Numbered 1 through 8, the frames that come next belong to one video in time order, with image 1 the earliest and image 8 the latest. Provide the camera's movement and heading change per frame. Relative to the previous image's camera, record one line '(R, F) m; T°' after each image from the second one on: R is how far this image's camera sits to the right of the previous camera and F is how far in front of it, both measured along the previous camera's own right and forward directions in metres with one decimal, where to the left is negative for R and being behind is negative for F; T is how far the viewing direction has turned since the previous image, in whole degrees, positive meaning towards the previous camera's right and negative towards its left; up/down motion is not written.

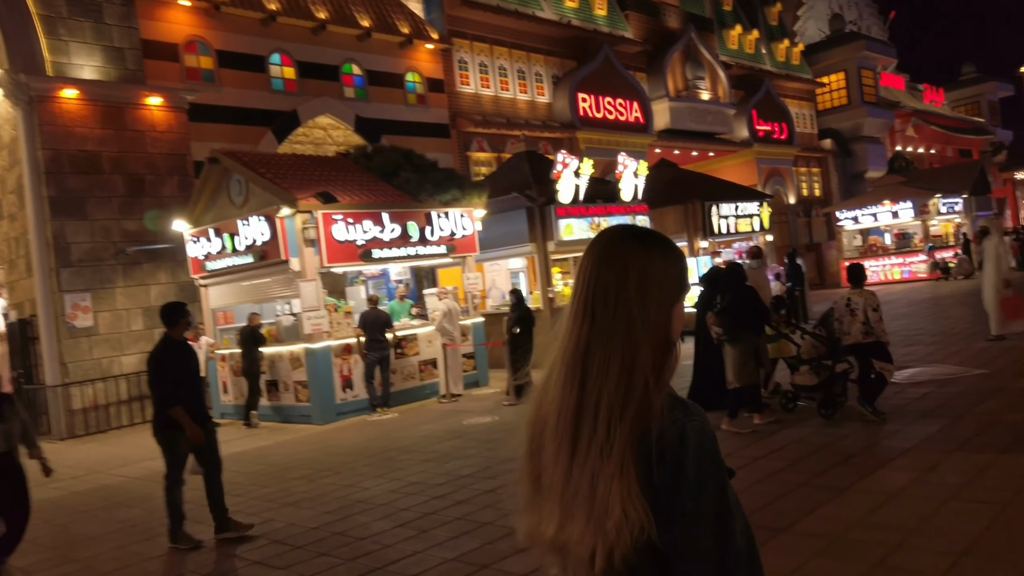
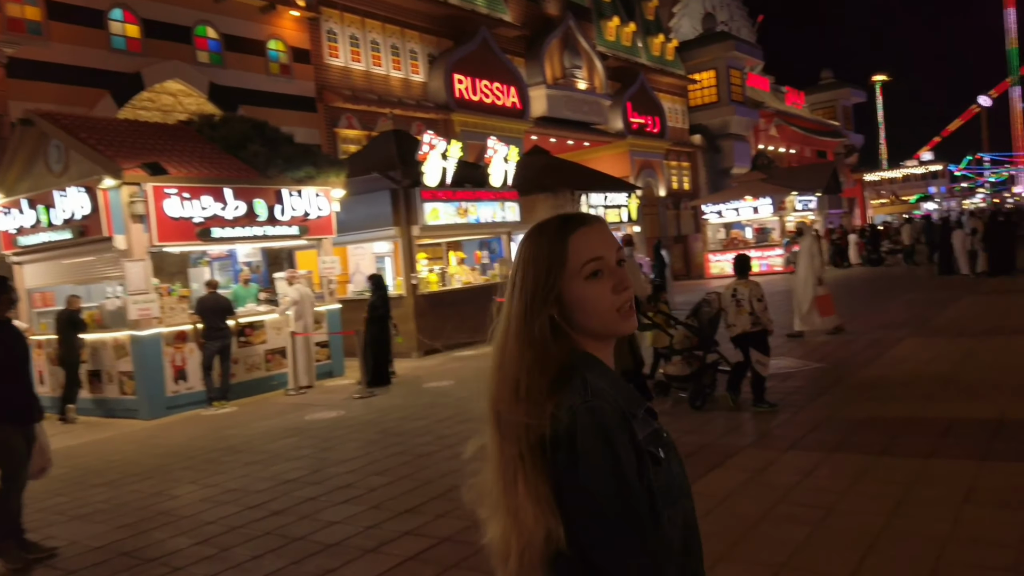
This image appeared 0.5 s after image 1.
(+0.5, +0.5) m; +9°
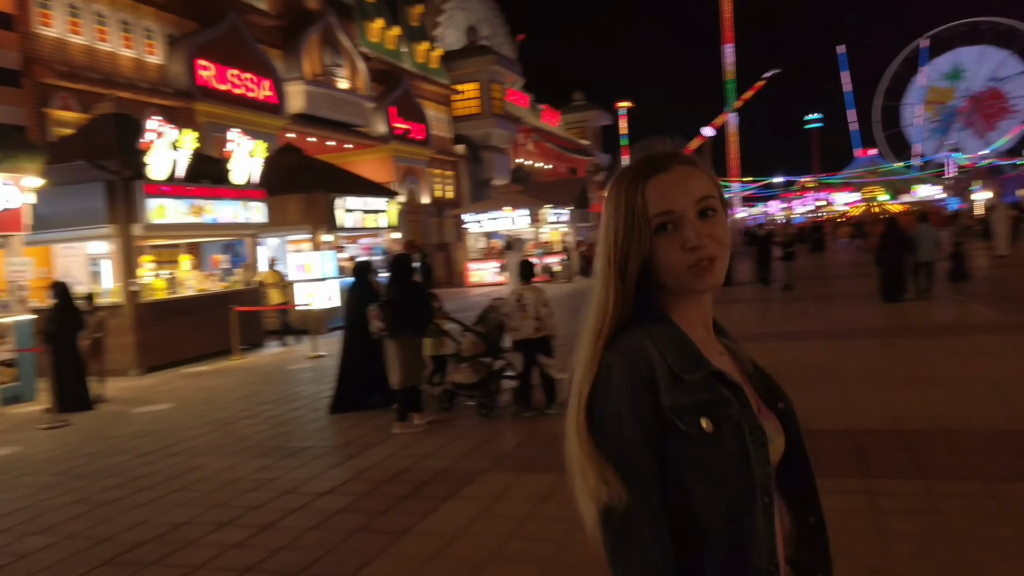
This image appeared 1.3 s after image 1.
(+0.4, +0.7) m; +17°
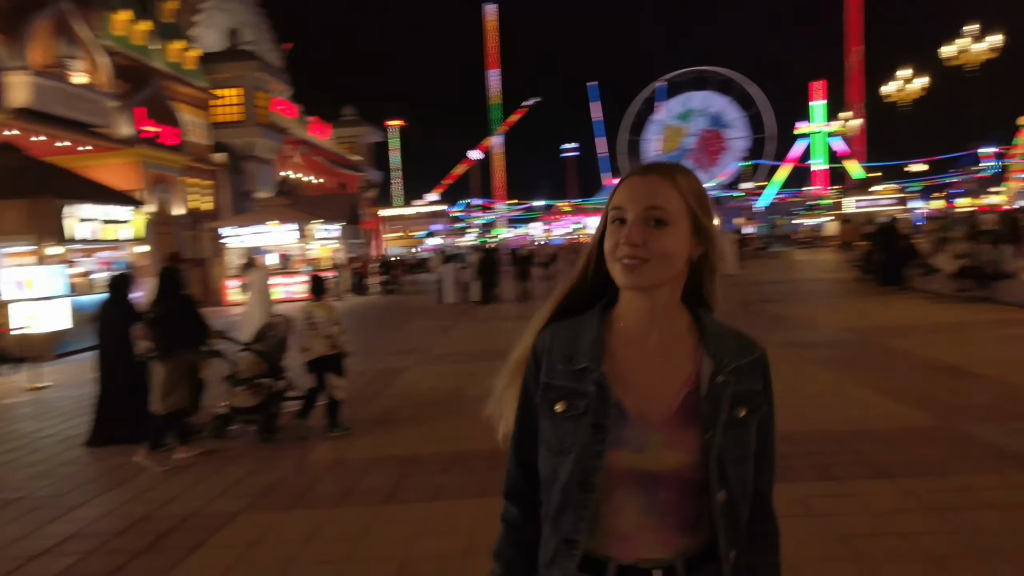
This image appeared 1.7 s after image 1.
(0.0, +0.3) m; +17°
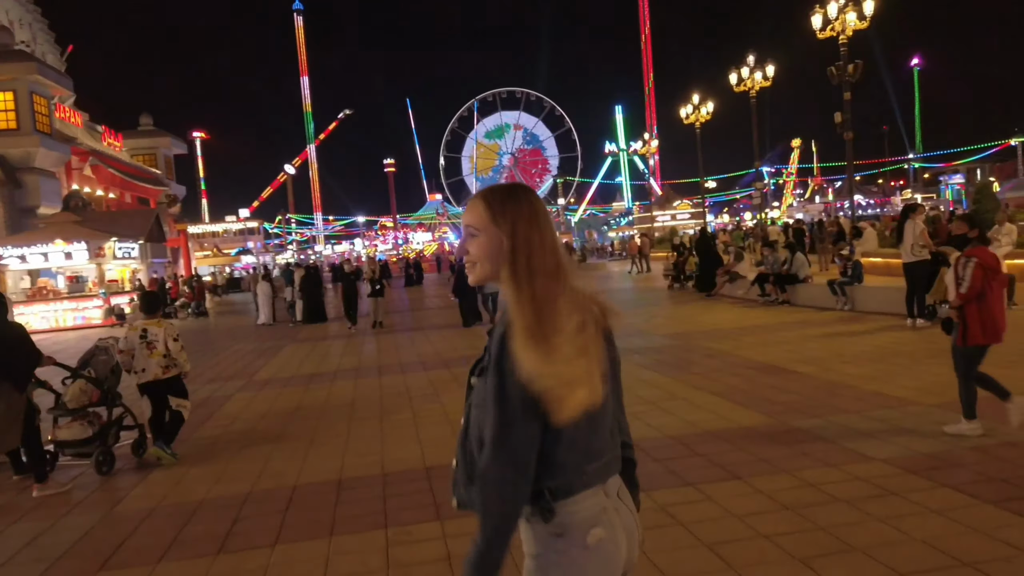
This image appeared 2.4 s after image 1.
(-0.2, +0.3) m; +13°
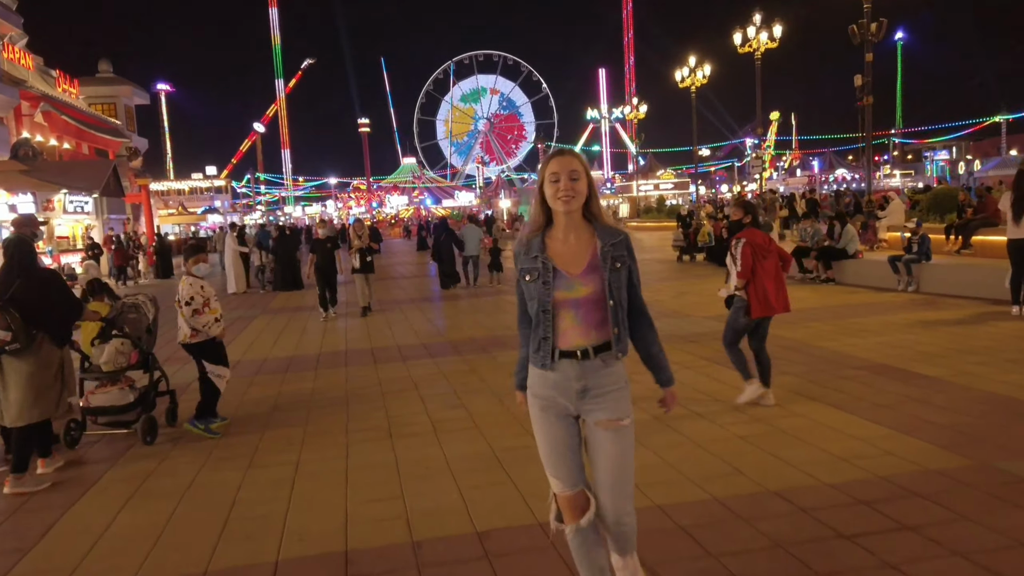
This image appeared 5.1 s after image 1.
(-0.7, +2.1) m; +2°
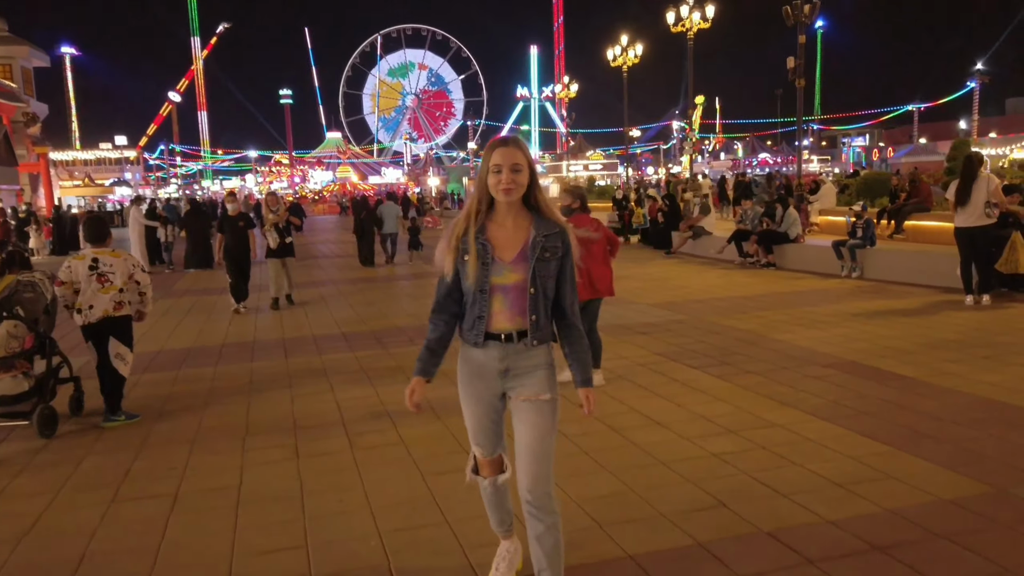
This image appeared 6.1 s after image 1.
(0.0, +0.9) m; +5°
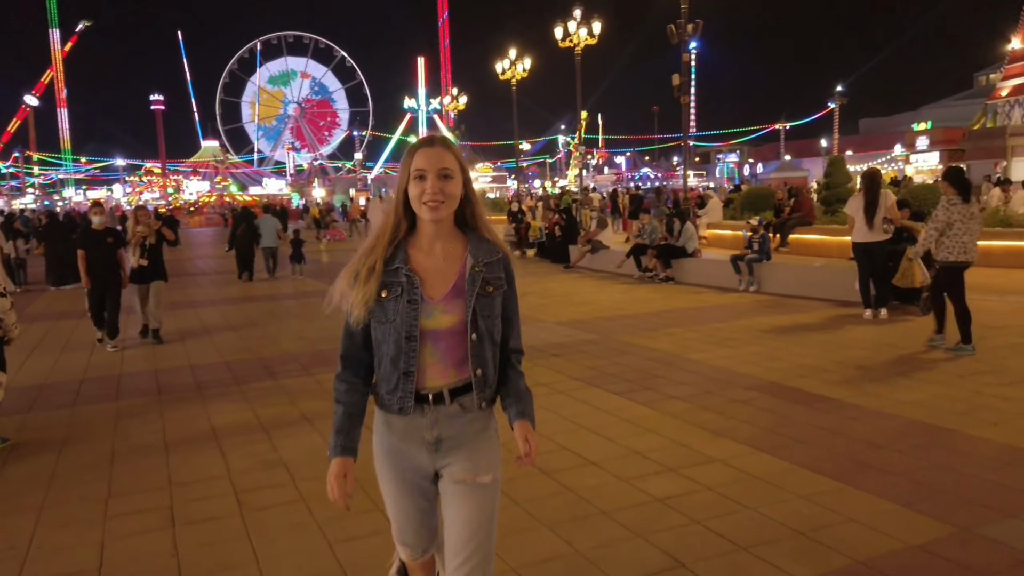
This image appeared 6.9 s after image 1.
(-0.2, +0.6) m; +8°
